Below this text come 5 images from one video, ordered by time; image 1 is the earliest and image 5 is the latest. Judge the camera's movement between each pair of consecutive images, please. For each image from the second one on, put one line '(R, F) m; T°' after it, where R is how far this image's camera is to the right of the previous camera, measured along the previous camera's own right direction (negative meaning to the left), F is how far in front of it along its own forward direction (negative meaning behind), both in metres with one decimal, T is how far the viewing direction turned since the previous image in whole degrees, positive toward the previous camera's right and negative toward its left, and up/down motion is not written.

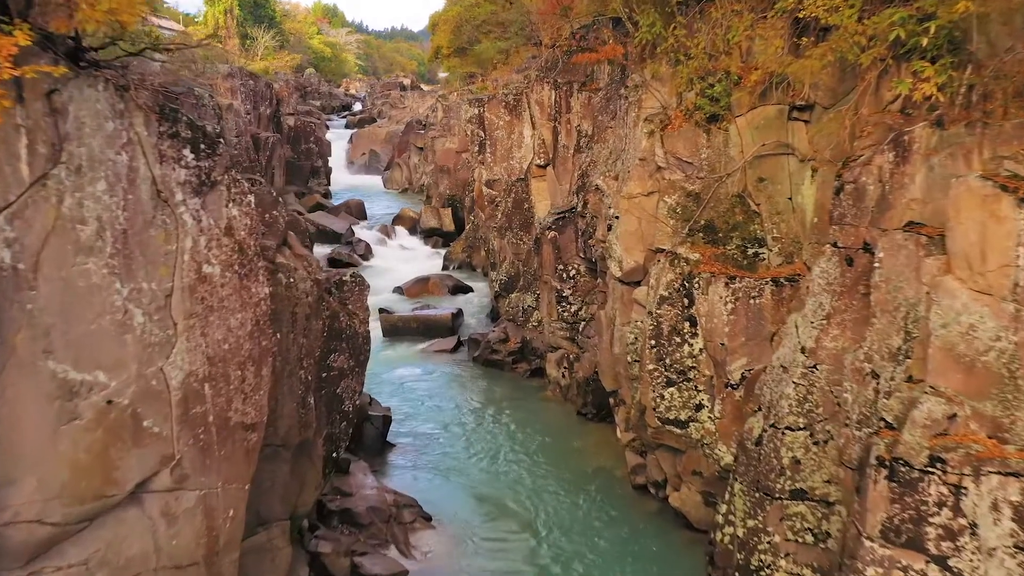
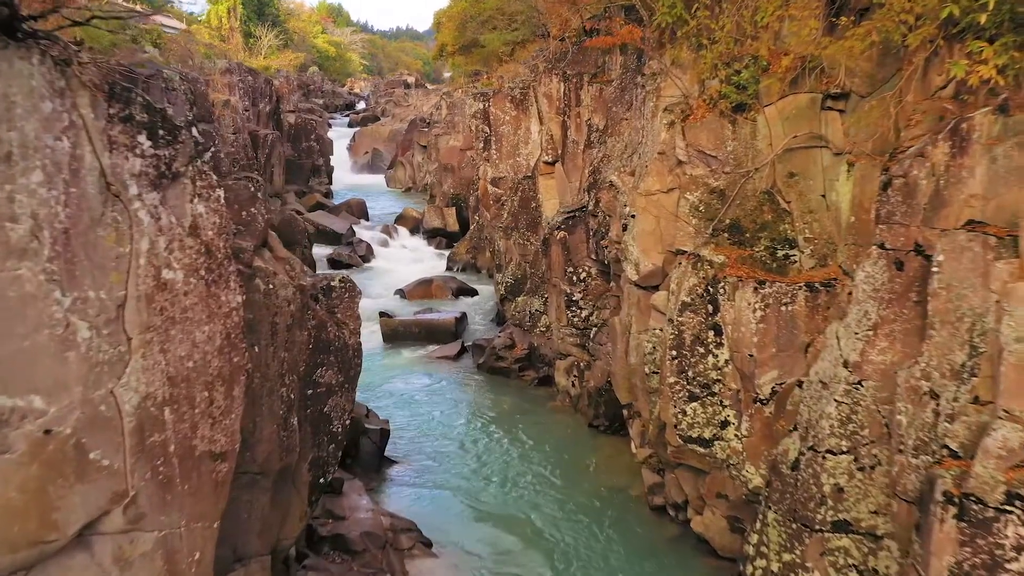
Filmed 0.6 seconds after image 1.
(0.0, +0.8) m; 0°
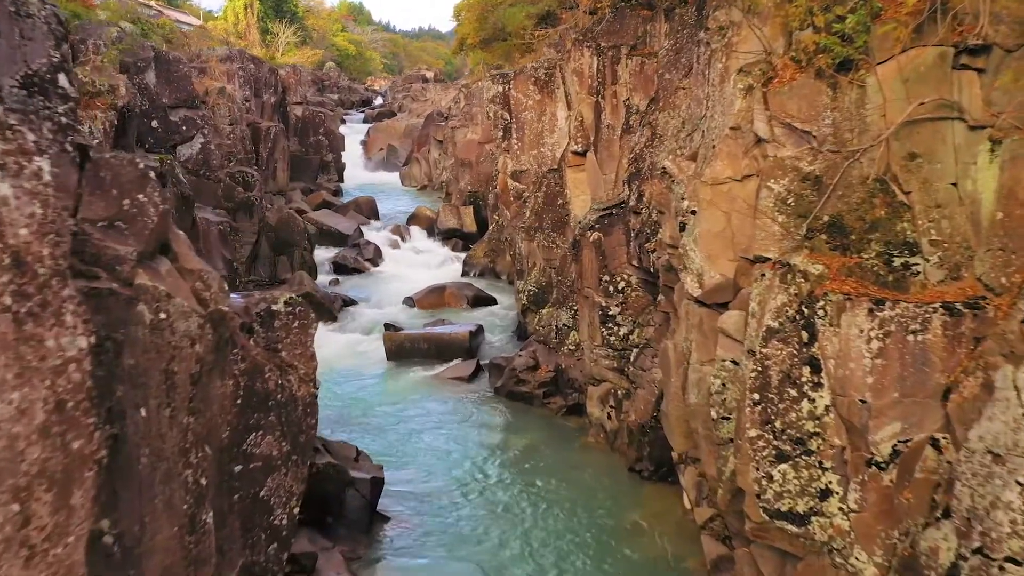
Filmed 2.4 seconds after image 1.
(0.0, +2.2) m; -1°
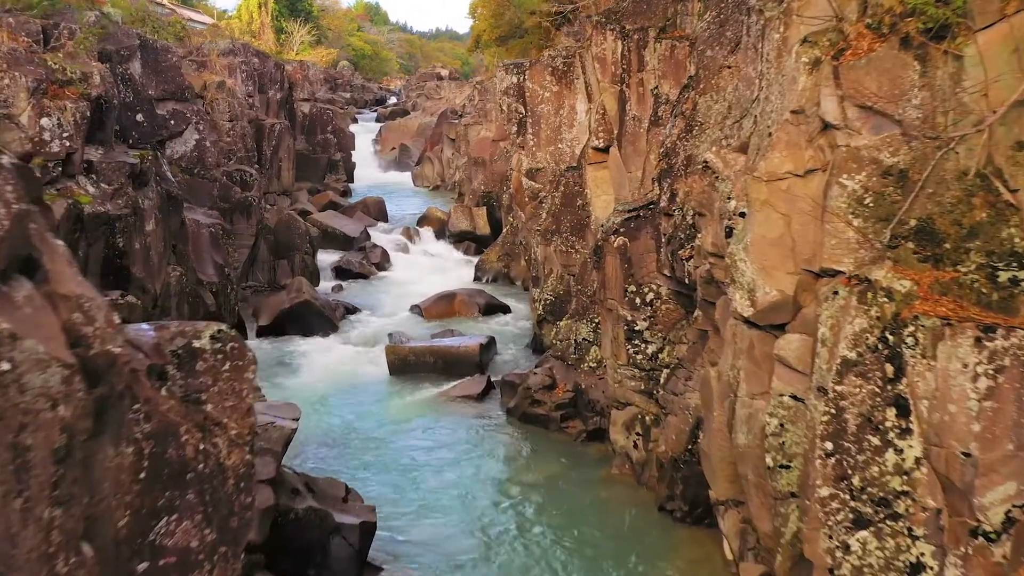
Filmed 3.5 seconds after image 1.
(0.0, +1.3) m; -1°
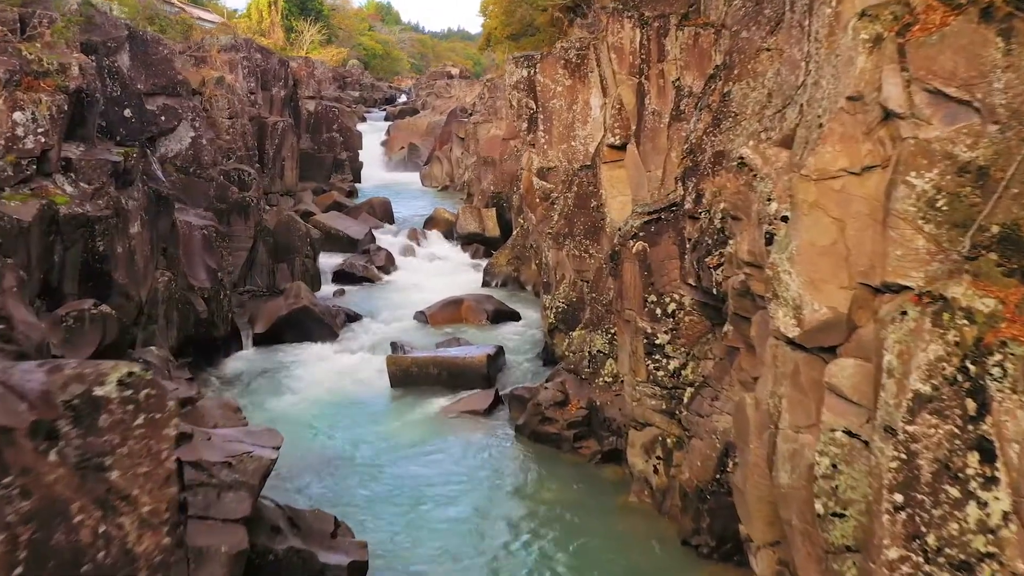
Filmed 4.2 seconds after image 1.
(0.0, +0.8) m; -1°
